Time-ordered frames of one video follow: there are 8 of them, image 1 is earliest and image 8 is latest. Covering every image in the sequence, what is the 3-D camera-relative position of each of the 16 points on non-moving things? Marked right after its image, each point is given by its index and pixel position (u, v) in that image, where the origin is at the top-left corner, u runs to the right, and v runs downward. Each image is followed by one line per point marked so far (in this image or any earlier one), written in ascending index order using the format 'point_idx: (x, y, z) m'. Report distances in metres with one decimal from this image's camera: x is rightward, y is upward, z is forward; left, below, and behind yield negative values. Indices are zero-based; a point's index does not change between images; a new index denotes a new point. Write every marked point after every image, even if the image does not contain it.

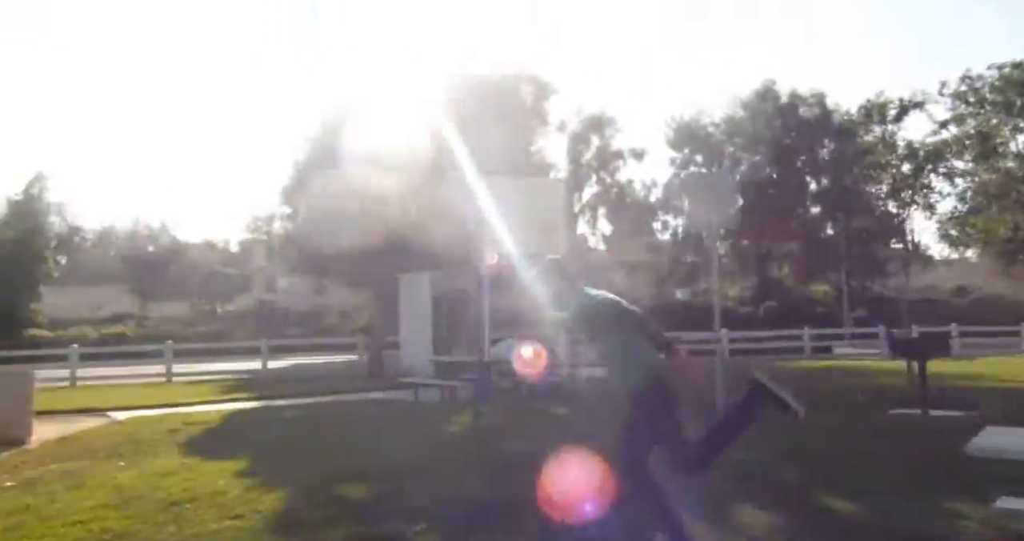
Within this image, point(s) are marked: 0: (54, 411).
0: (-7.9, -2.4, +15.4) m
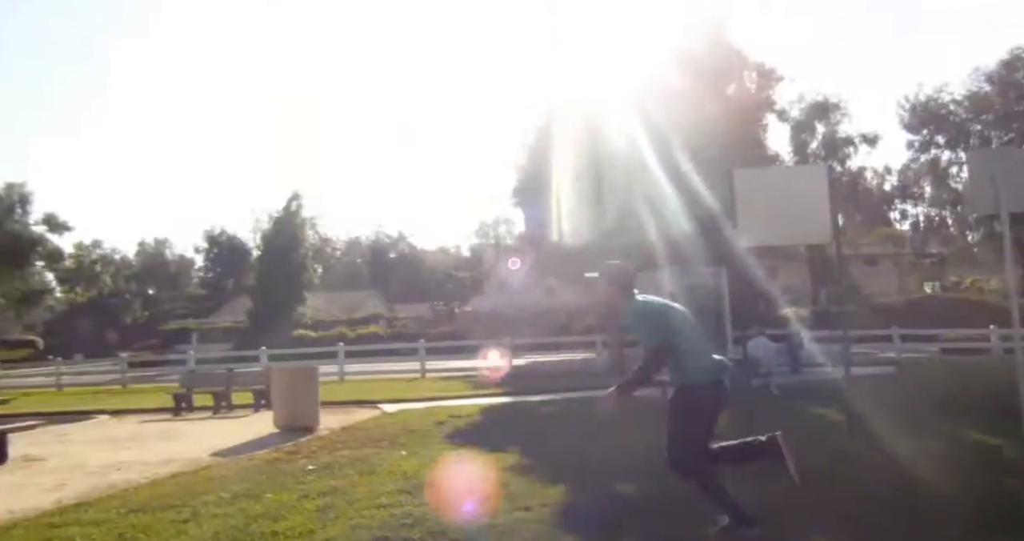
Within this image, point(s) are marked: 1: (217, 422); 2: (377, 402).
0: (-3.4, -2.5, +16.9) m
1: (-5.0, -2.6, +15.5) m
2: (-2.5, -2.5, +16.9) m
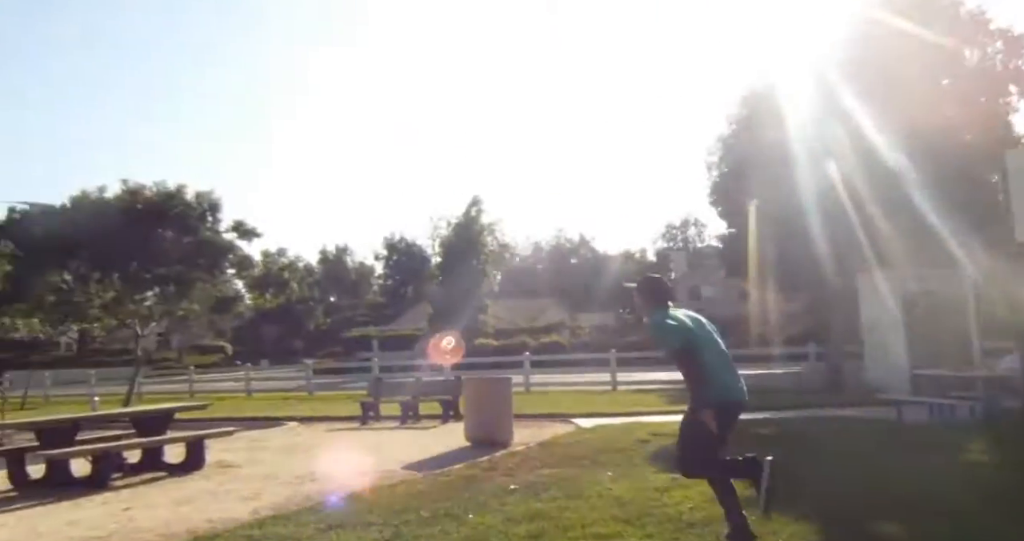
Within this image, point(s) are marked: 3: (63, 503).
0: (+0.2, -2.6, +15.9) m
1: (-1.6, -2.6, +14.8) m
2: (+1.1, -2.6, +15.7) m
3: (-4.3, -2.2, +8.5) m
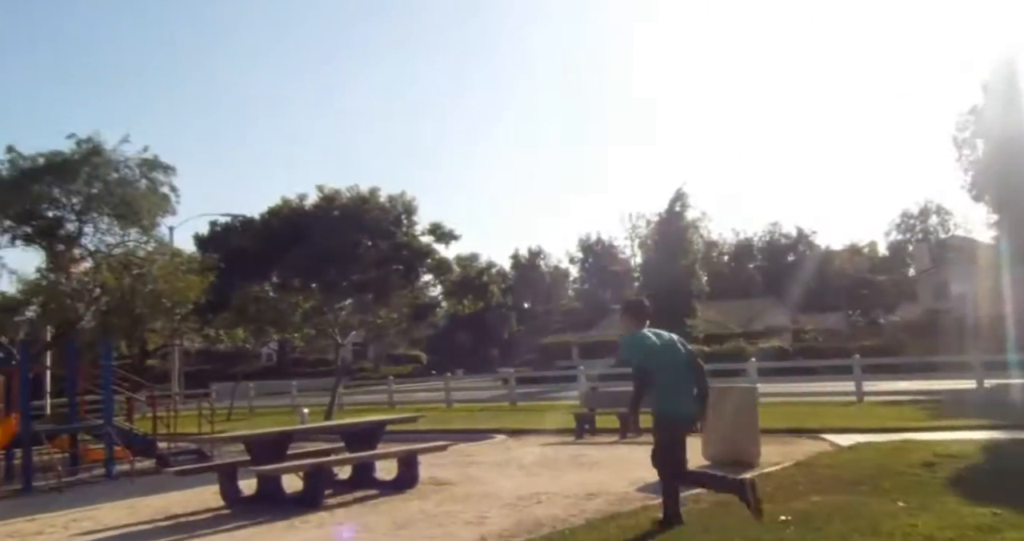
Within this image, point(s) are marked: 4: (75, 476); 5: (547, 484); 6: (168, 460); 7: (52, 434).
0: (+3.8, -2.5, +13.9) m
1: (+1.7, -2.6, +13.2) m
2: (+4.6, -2.5, +13.6) m
3: (-2.0, -2.1, +7.6) m
4: (-6.5, -3.1, +13.4) m
5: (+0.3, -2.0, +8.6) m
6: (-5.4, -3.0, +14.0) m
7: (-6.8, -2.4, +13.3) m
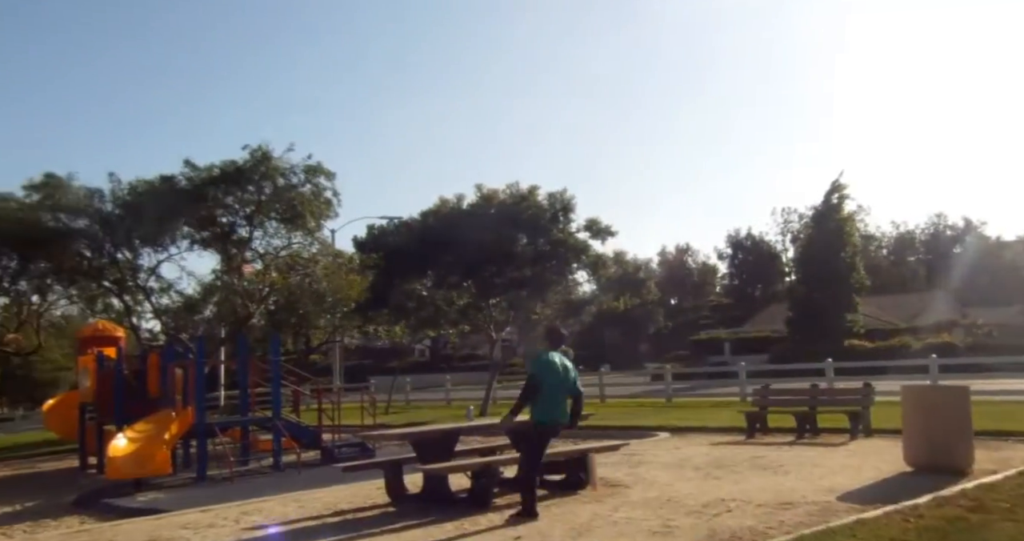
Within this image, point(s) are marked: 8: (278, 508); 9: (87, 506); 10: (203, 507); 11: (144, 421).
0: (+6.2, -2.3, +12.6) m
1: (+4.1, -2.4, +12.2) m
2: (+6.9, -2.3, +12.1) m
3: (-0.6, -2.0, +7.3) m
4: (-4.1, -3.0, +13.7) m
5: (+1.9, -1.9, +7.9) m
6: (-2.8, -2.9, +14.1) m
7: (-4.3, -2.4, +13.7) m
8: (-2.3, -2.4, +8.9) m
9: (-5.4, -3.0, +11.5) m
10: (-3.3, -2.5, +9.6) m
11: (-5.5, -2.3, +13.6) m
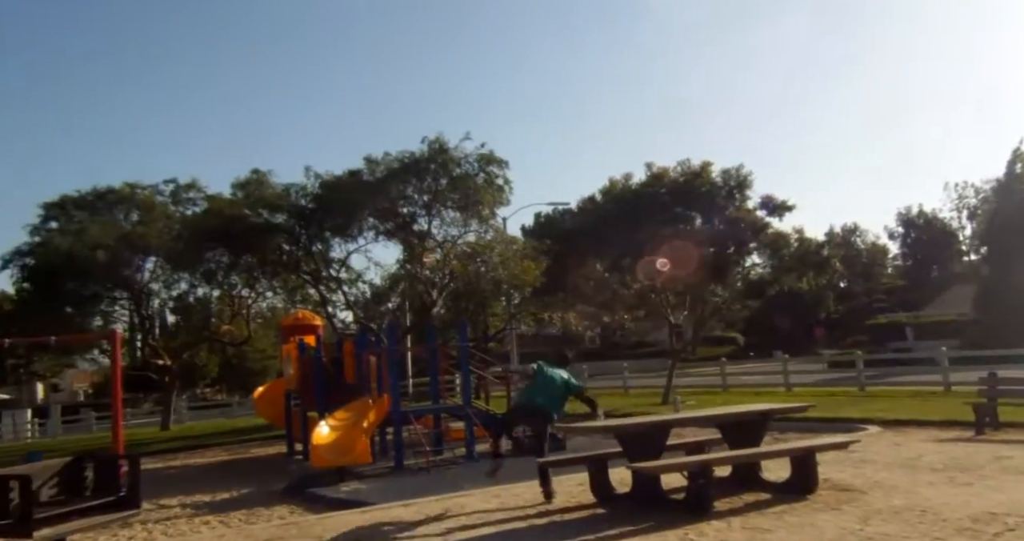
0: (+8.7, -2.0, +10.7) m
1: (+6.6, -2.1, +10.7) m
2: (+9.4, -1.9, +10.1) m
3: (+1.1, -1.9, +6.7) m
4: (-1.1, -2.8, +13.7) m
5: (+3.7, -1.7, +6.8) m
6: (+0.2, -2.7, +13.8) m
7: (-1.4, -2.2, +13.7) m
8: (-0.3, -2.3, +8.6) m
9: (-2.8, -2.9, +11.7) m
10: (-1.1, -2.4, +9.5) m
11: (-2.6, -2.1, +13.8) m
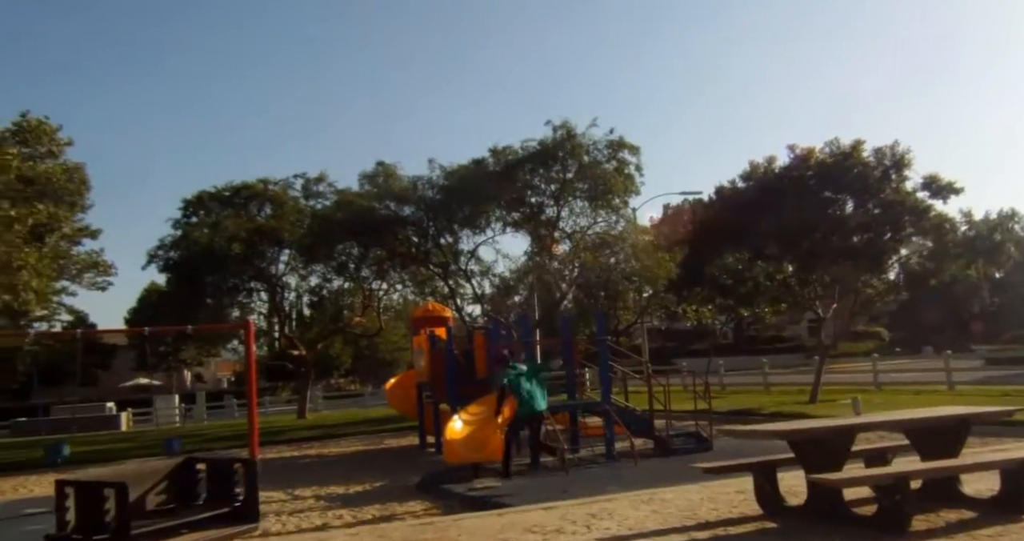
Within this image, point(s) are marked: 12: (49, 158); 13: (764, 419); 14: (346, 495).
0: (+10.2, -1.8, +8.6) m
1: (+8.1, -2.0, +8.9) m
2: (+10.8, -1.7, +7.9) m
3: (+2.2, -1.8, +5.7) m
4: (+0.9, -2.6, +13.0) m
5: (+4.7, -1.6, +5.5) m
6: (+2.2, -2.5, +12.9) m
7: (+0.6, -2.0, +13.0) m
8: (+1.0, -2.1, +7.8) m
9: (-1.1, -2.8, +11.2) m
10: (+0.4, -2.3, +8.8) m
11: (-0.5, -2.0, +13.3) m
12: (-9.7, +2.3, +18.6) m
13: (+5.1, -3.0, +18.1) m
14: (-2.2, -2.9, +11.6) m
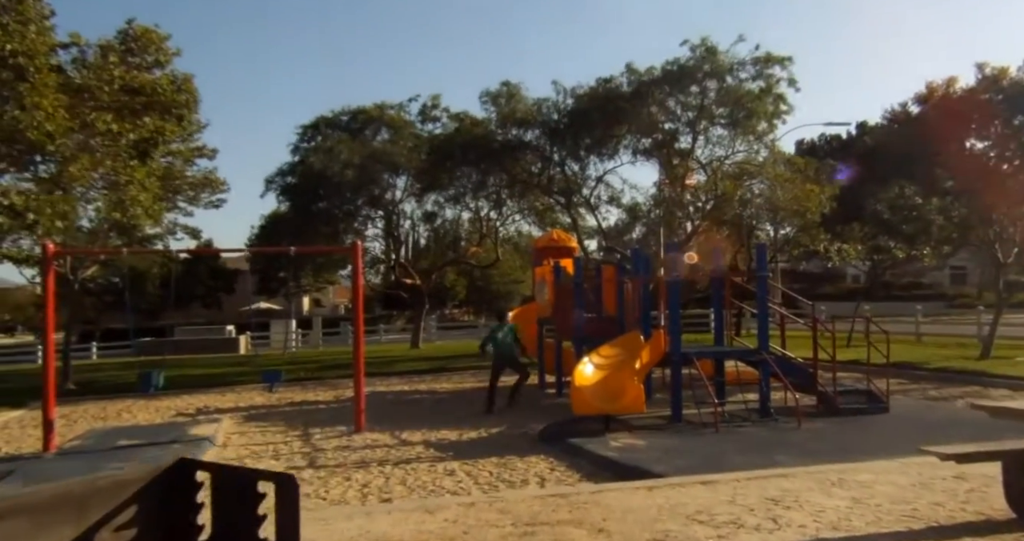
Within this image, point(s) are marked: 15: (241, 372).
0: (+11.3, -1.5, +5.6) m
1: (+9.3, -1.5, +6.2) m
2: (+11.8, -1.5, +4.9) m
3: (+3.0, -1.4, +3.8) m
4: (+2.6, -1.7, +11.2) m
5: (+5.5, -1.3, +3.2) m
6: (+3.9, -1.6, +10.9) m
7: (+2.4, -1.1, +11.2) m
8: (+2.1, -1.5, +6.0) m
9: (+0.4, -1.9, +9.7) m
10: (+1.5, -1.6, +7.1) m
11: (+1.2, -1.0, +11.6) m
12: (-7.0, +4.0, +17.7) m
13: (+7.4, -1.9, +15.8) m
14: (-0.6, -2.0, +10.2) m
15: (-6.1, -2.3, +20.0) m
